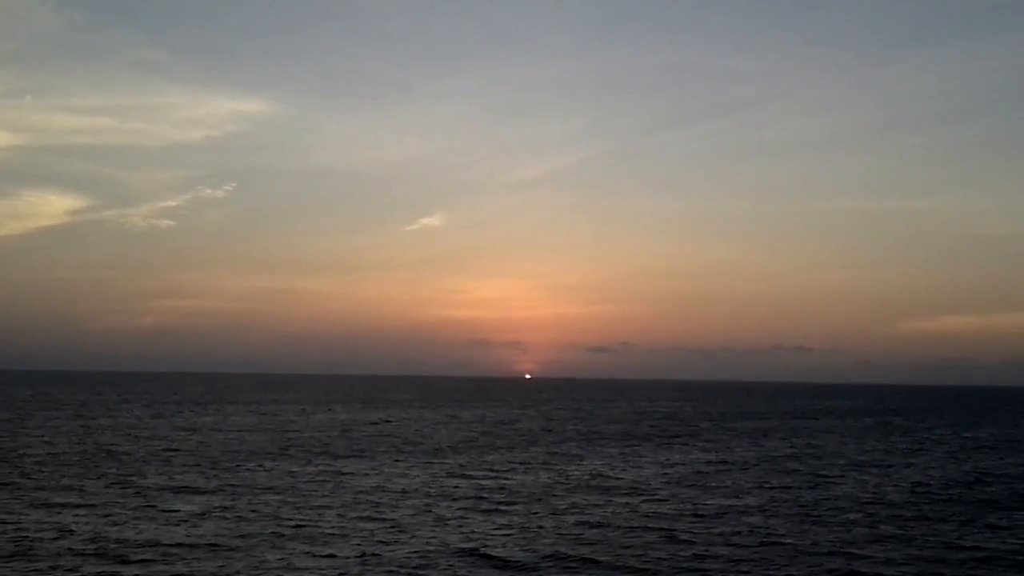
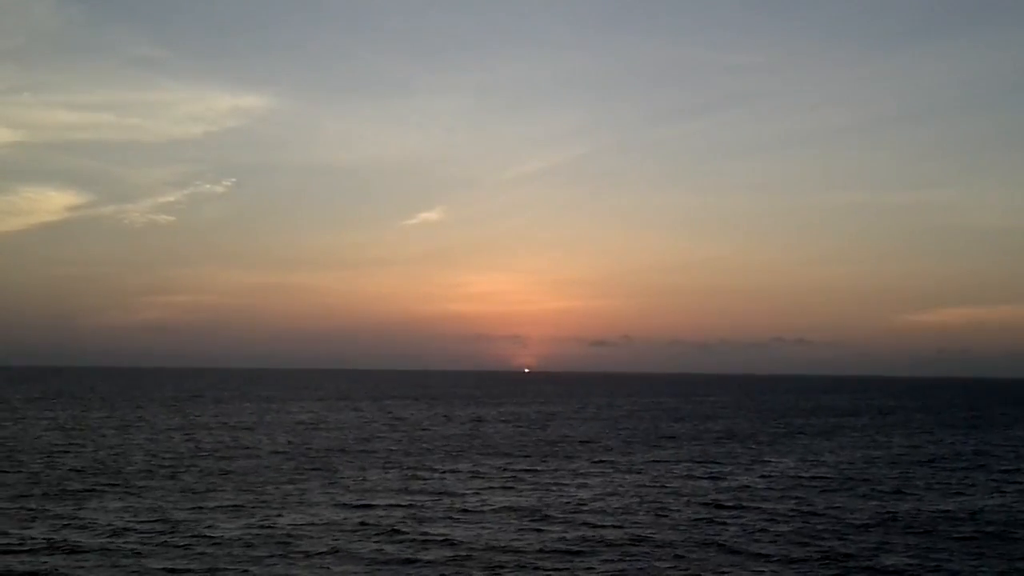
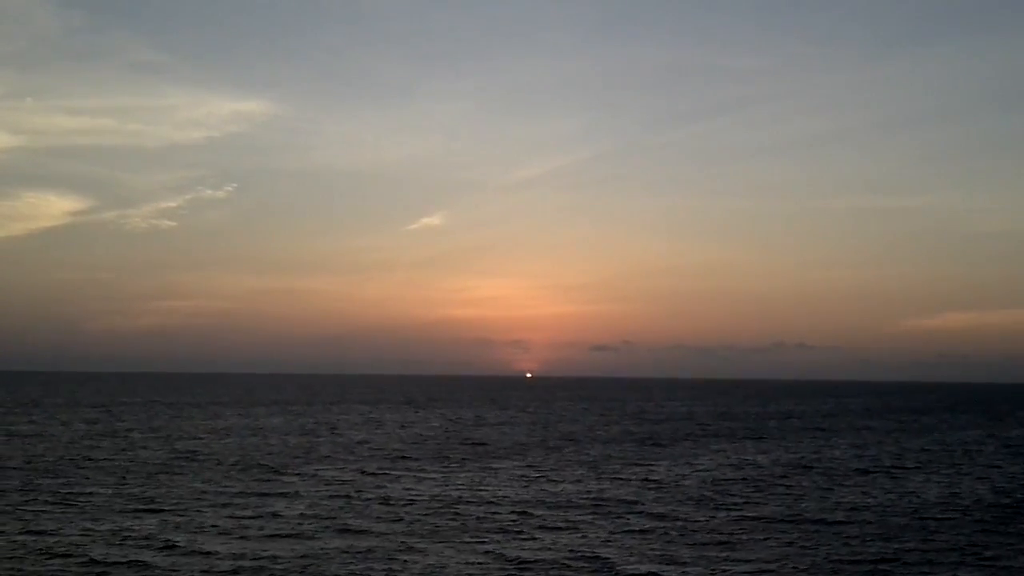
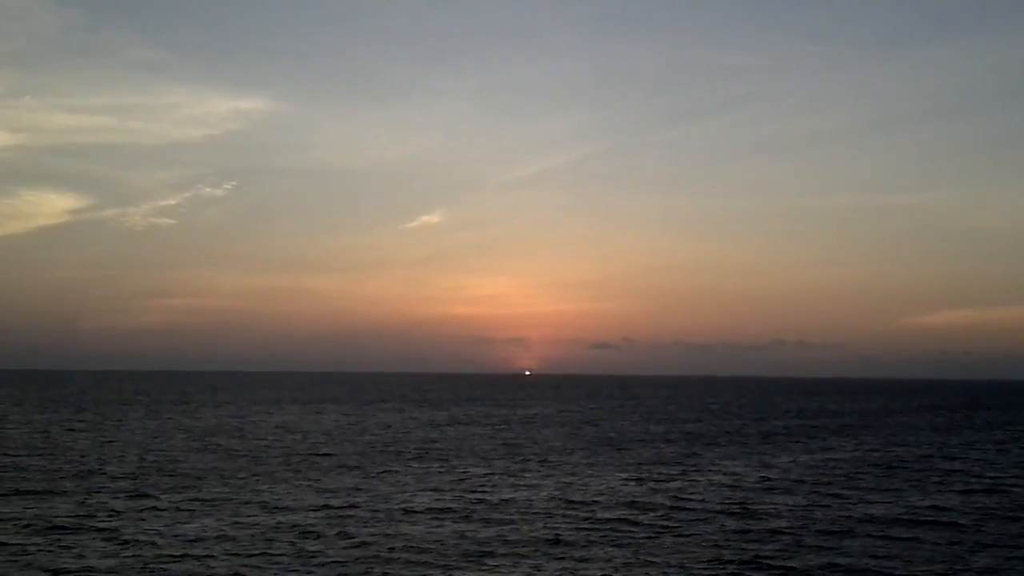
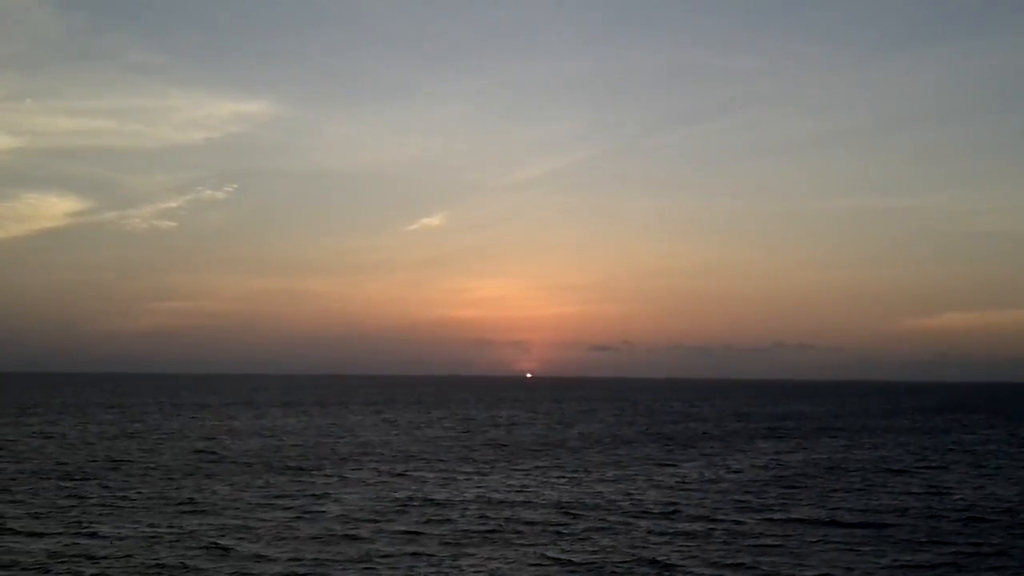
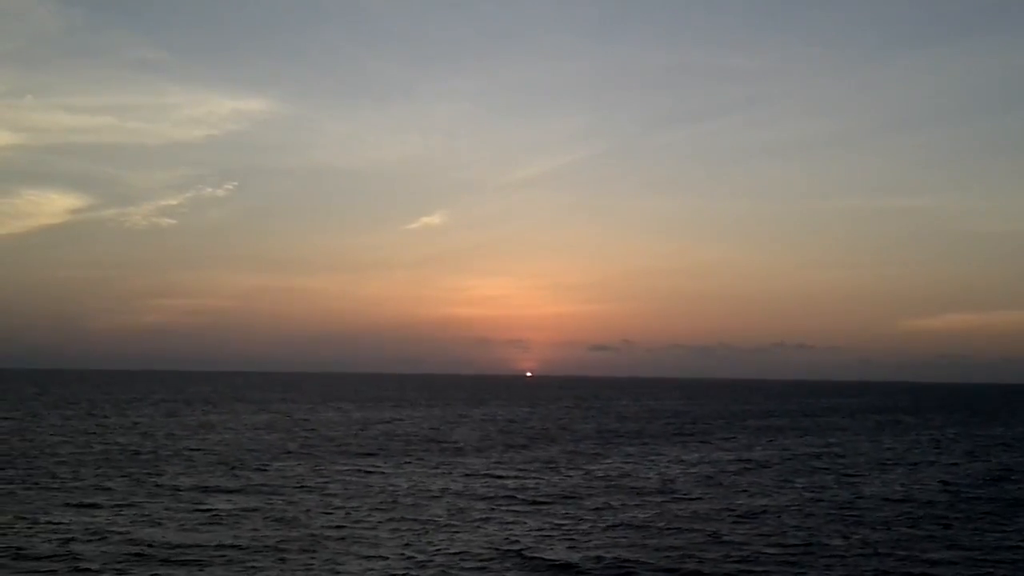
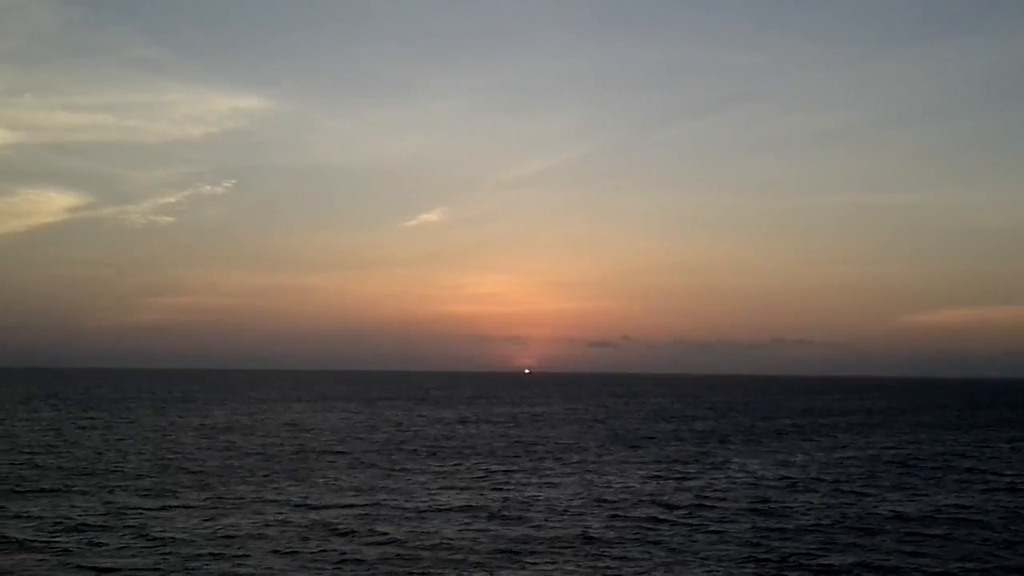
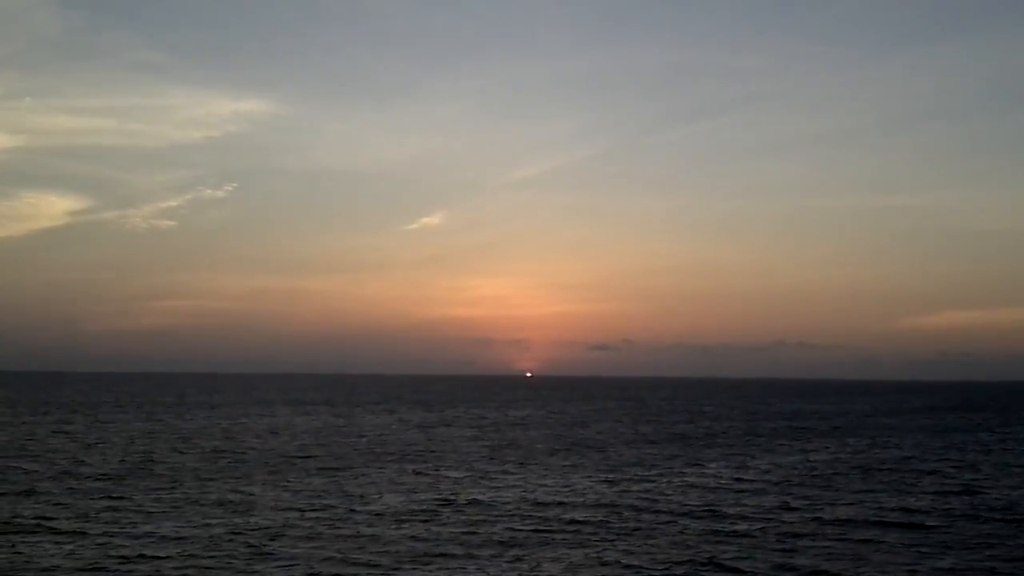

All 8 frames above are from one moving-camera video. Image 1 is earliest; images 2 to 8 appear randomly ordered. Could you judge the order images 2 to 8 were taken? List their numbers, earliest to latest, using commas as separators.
6, 3, 5, 8, 4, 7, 2
